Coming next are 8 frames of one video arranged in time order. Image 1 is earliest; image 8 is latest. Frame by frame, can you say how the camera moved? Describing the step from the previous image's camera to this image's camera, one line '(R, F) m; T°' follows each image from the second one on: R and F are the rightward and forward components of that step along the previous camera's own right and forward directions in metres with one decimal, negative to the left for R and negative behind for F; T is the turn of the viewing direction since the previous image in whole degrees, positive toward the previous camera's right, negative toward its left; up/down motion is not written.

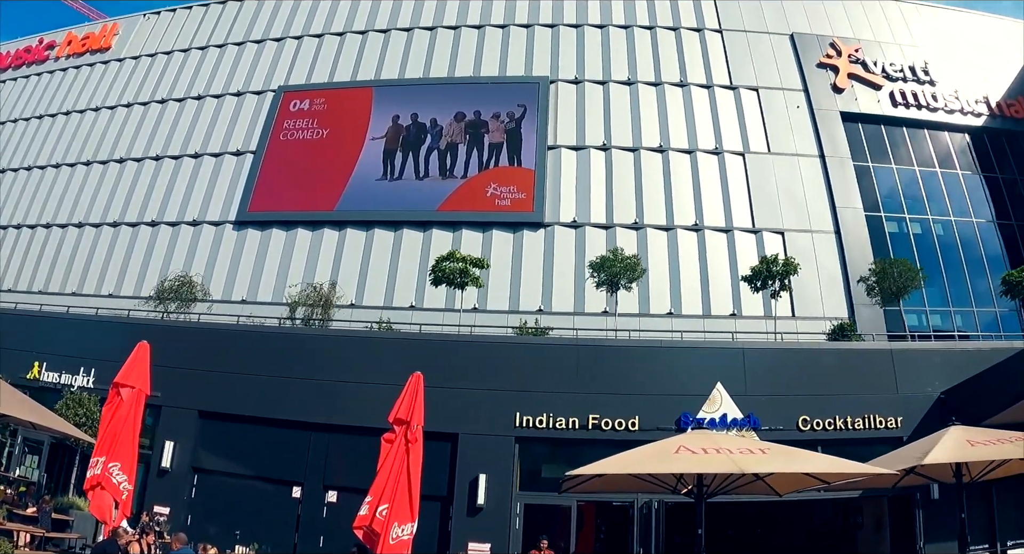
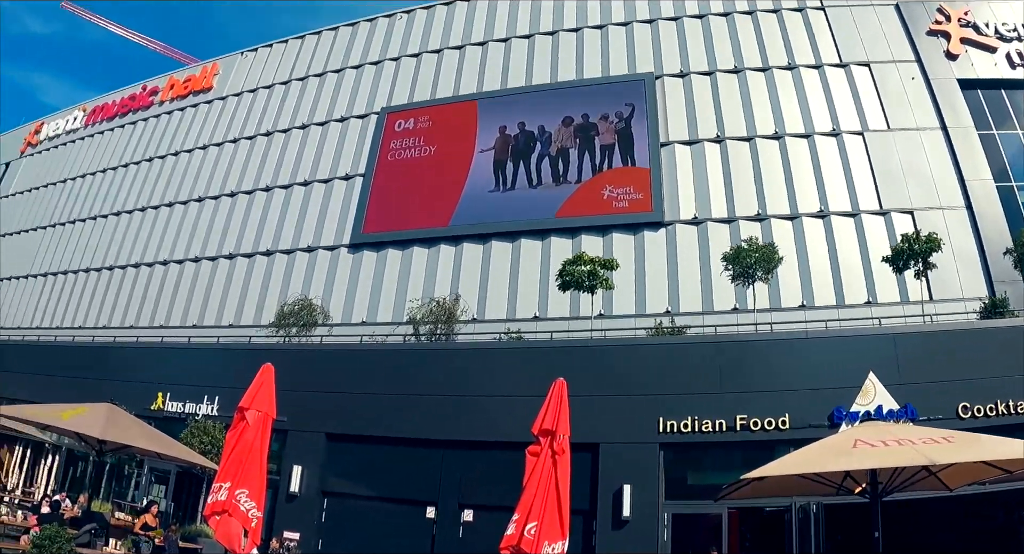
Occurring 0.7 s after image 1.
(-1.7, +0.5) m; -4°
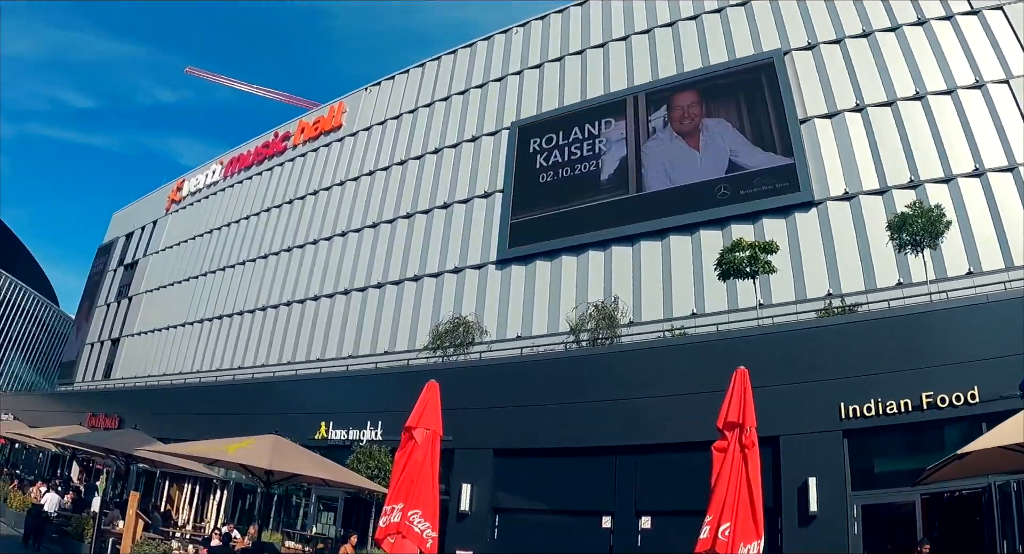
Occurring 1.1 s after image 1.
(-2.0, +0.1) m; -5°
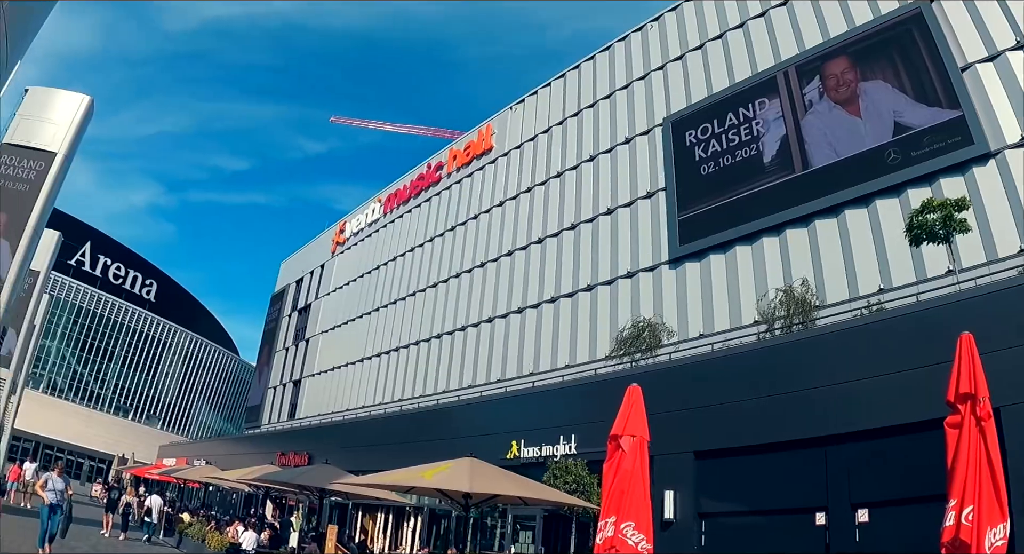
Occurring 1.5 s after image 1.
(-1.6, +0.1) m; -8°
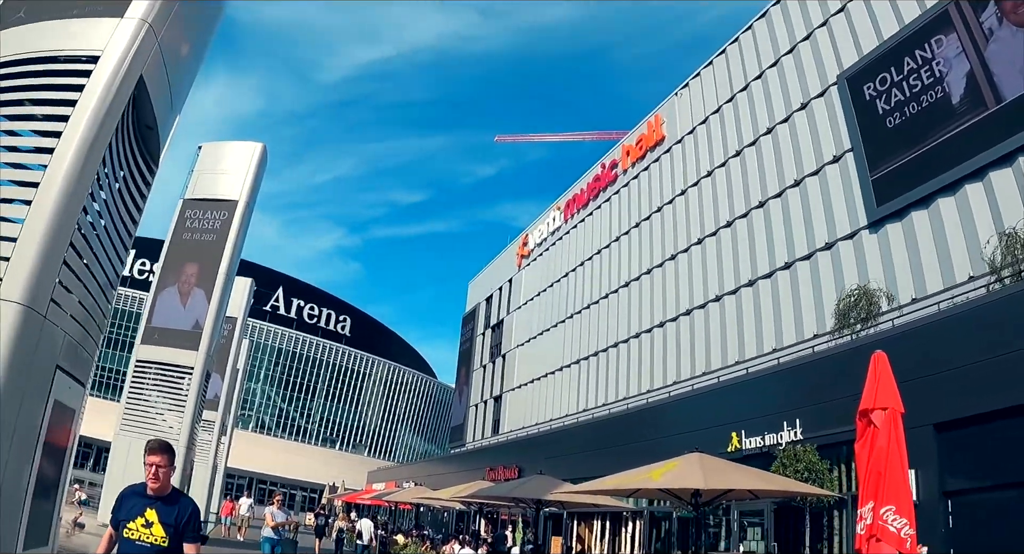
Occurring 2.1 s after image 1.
(-0.8, +0.4) m; -11°
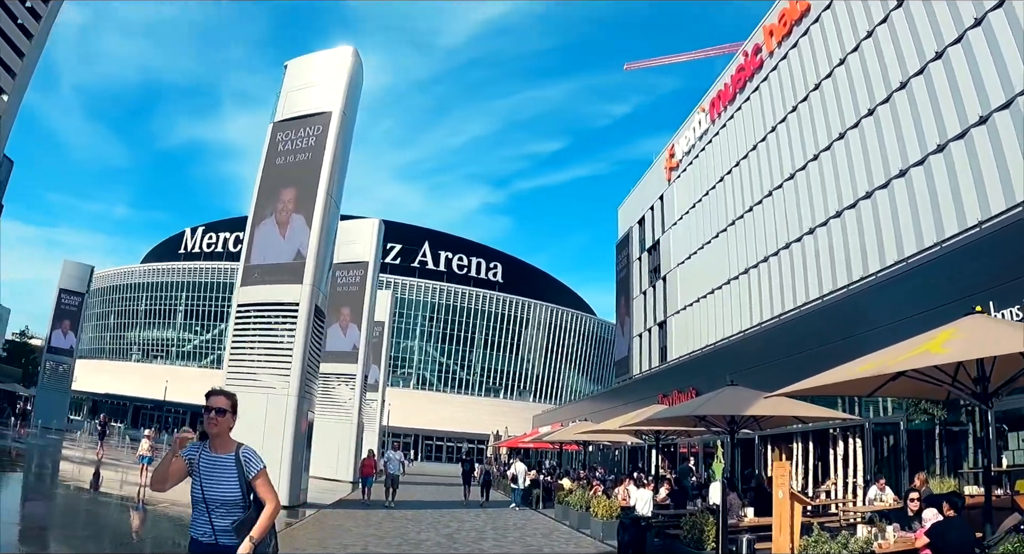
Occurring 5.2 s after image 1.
(-0.1, +3.5) m; -11°
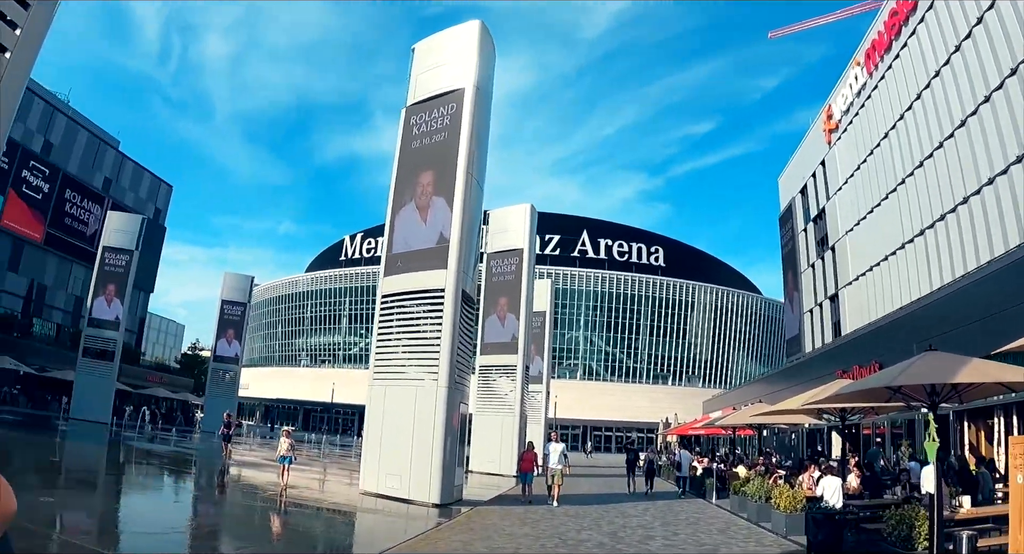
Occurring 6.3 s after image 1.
(+0.1, +1.0) m; -11°
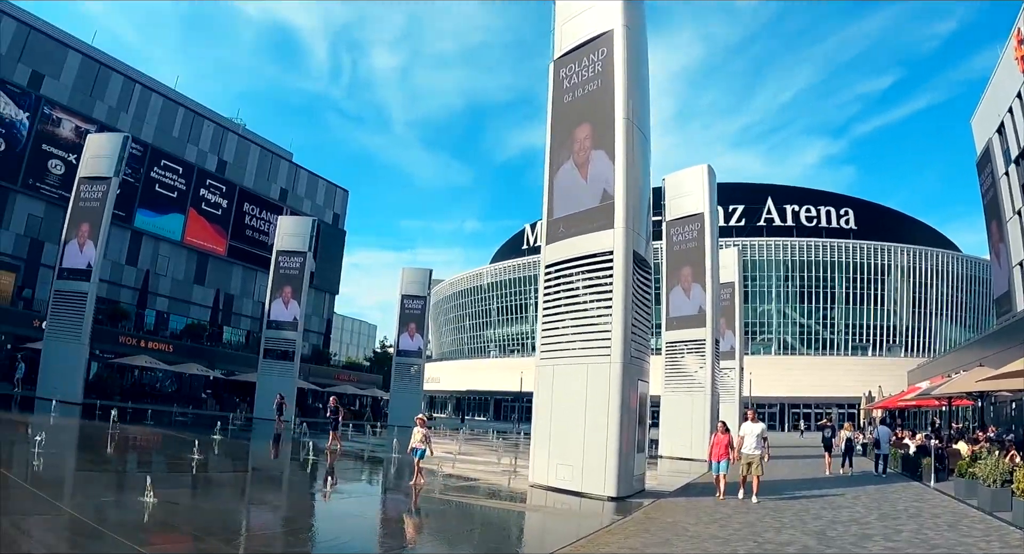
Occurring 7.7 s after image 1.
(+0.1, +0.6) m; -13°
